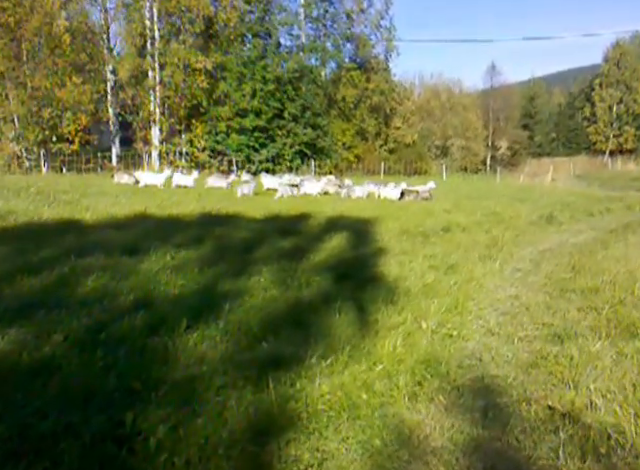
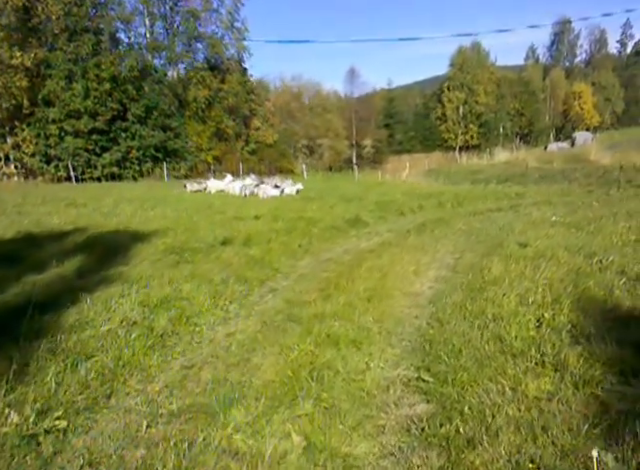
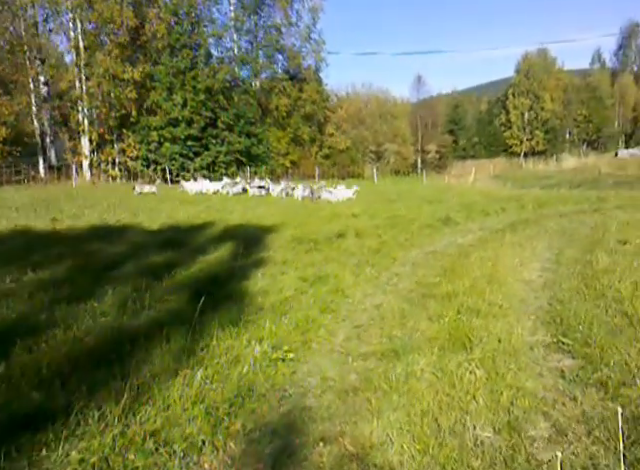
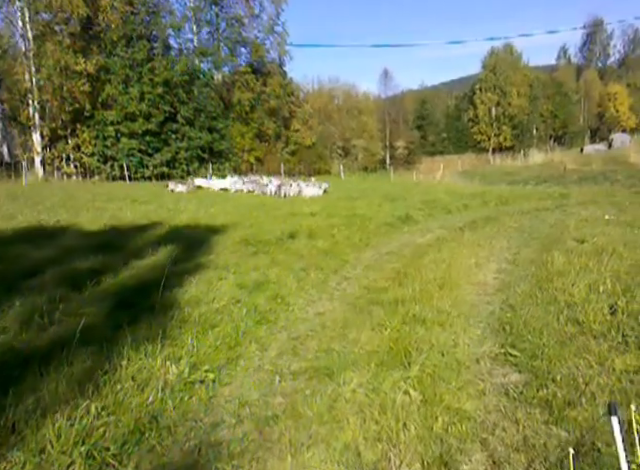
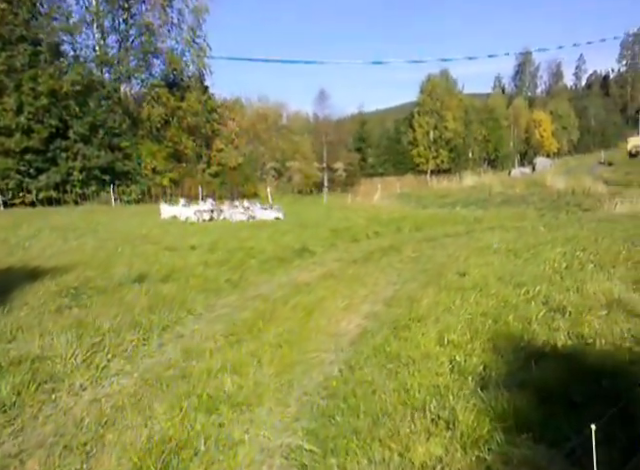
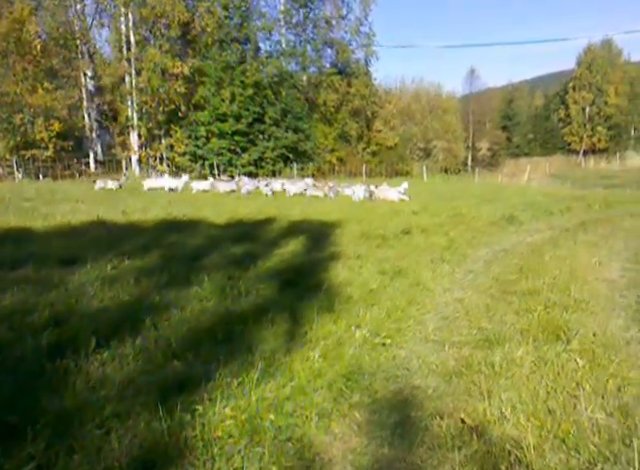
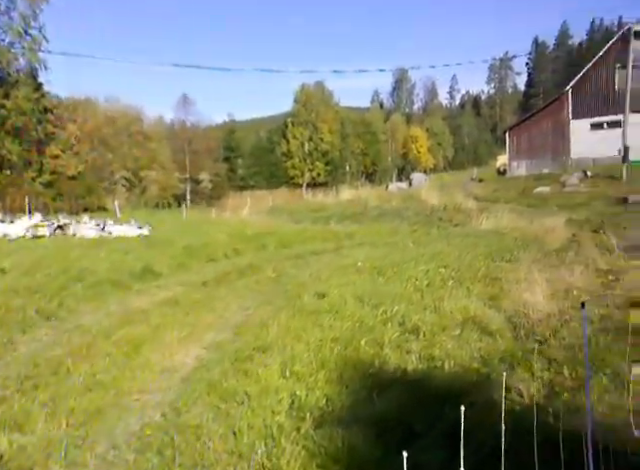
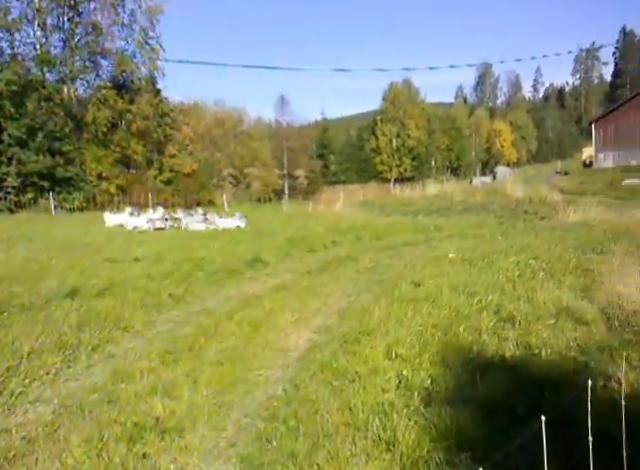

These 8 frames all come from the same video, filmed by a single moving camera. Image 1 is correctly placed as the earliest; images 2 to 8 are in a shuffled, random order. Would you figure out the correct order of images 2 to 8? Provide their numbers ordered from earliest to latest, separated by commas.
6, 3, 4, 2, 5, 8, 7
